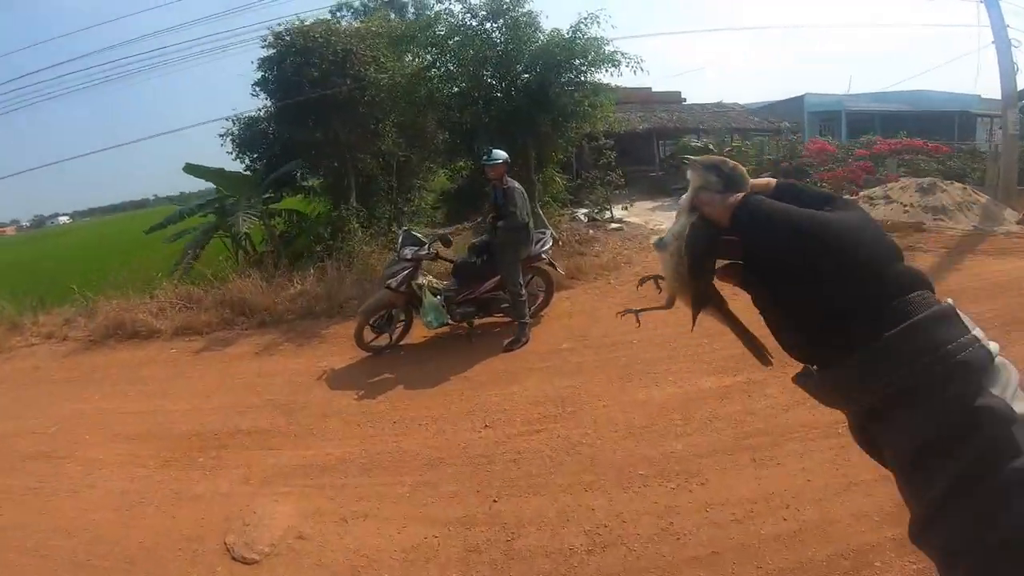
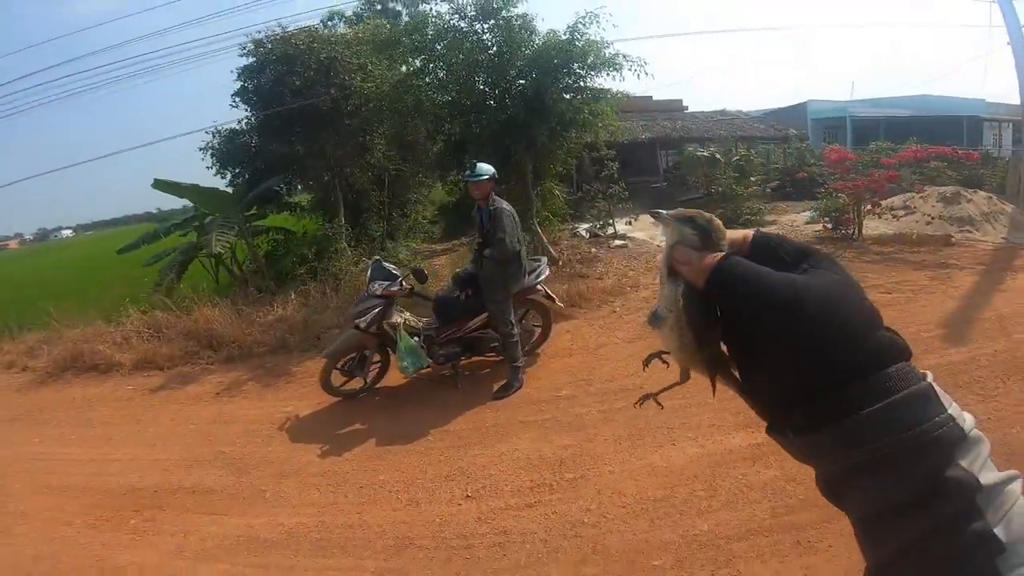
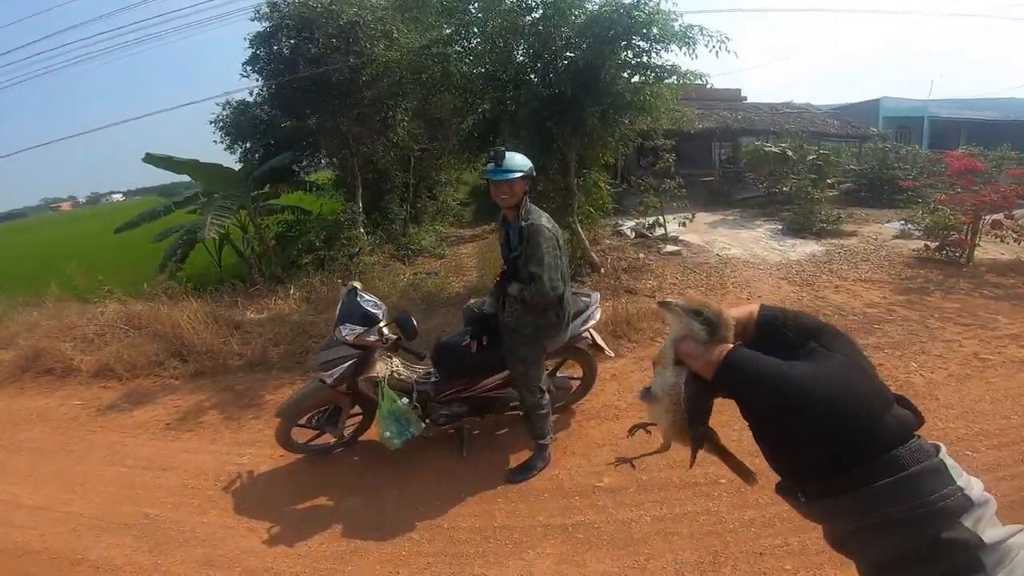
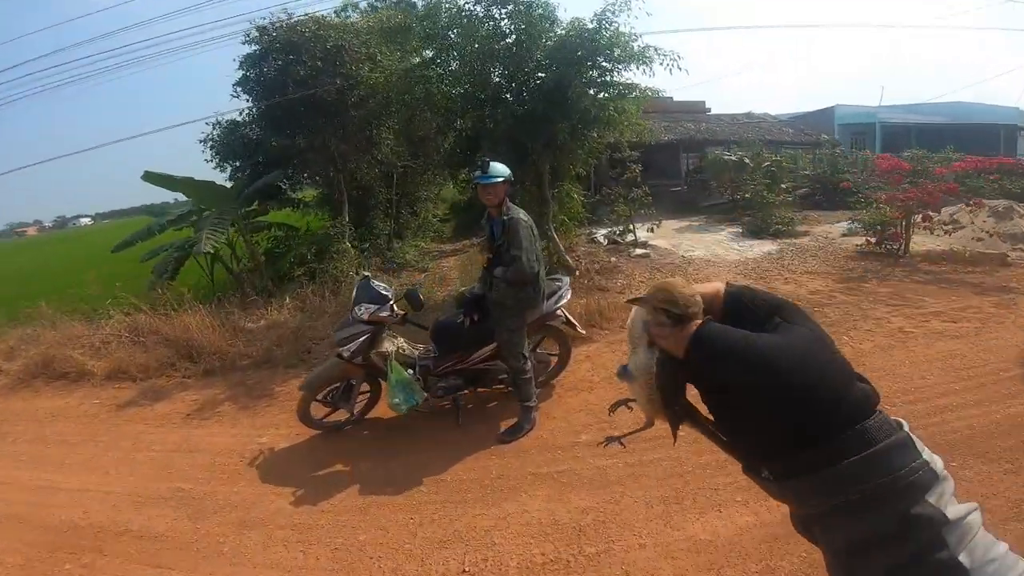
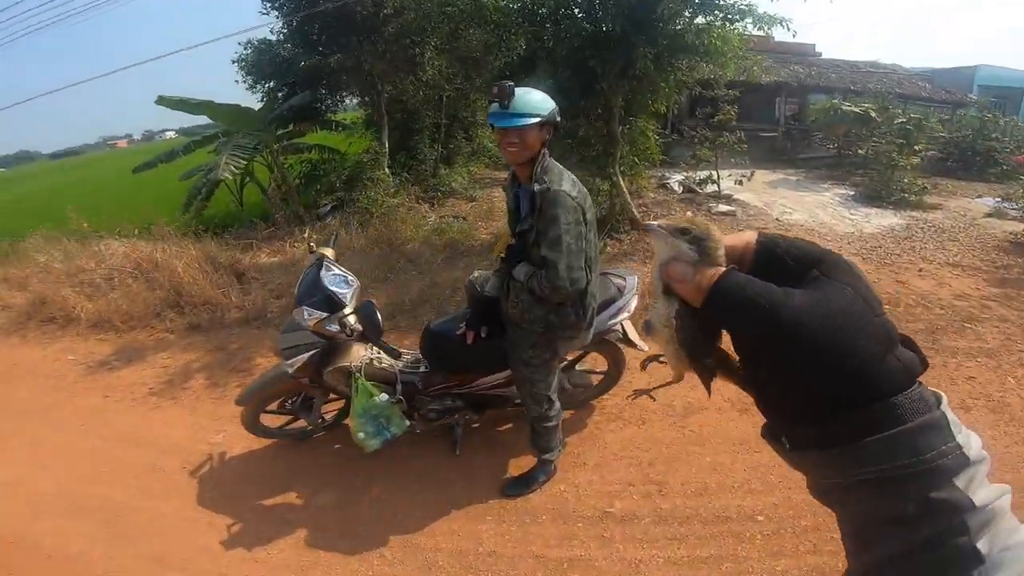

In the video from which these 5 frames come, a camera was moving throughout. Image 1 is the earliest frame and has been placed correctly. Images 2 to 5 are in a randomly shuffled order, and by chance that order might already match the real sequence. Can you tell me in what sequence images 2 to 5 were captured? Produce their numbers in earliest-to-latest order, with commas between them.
2, 4, 3, 5
